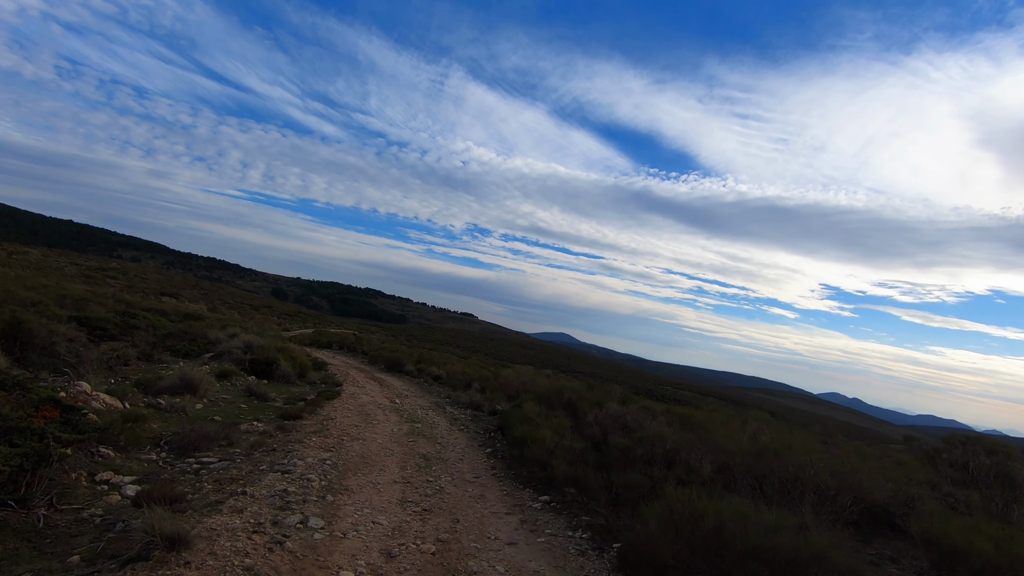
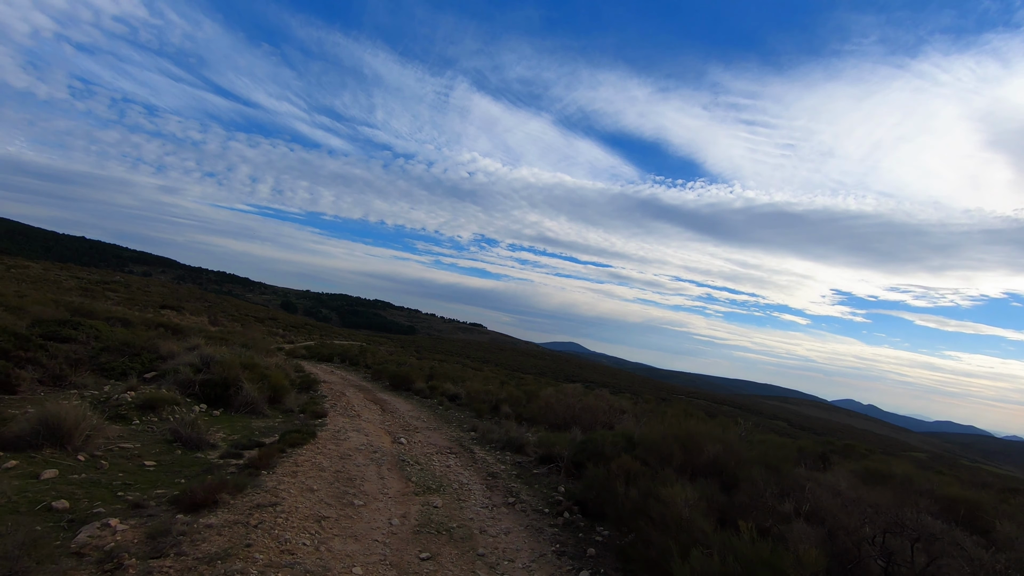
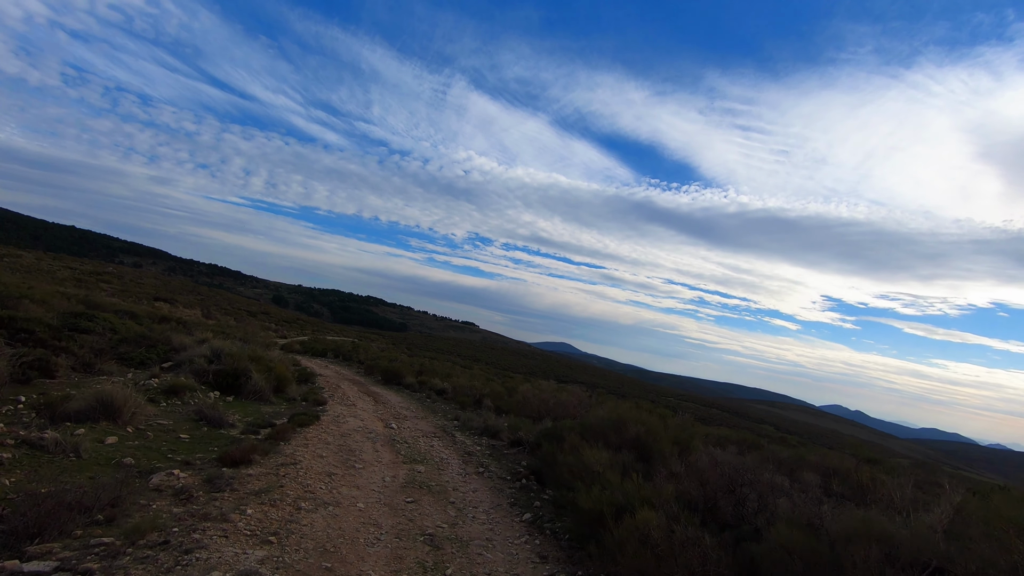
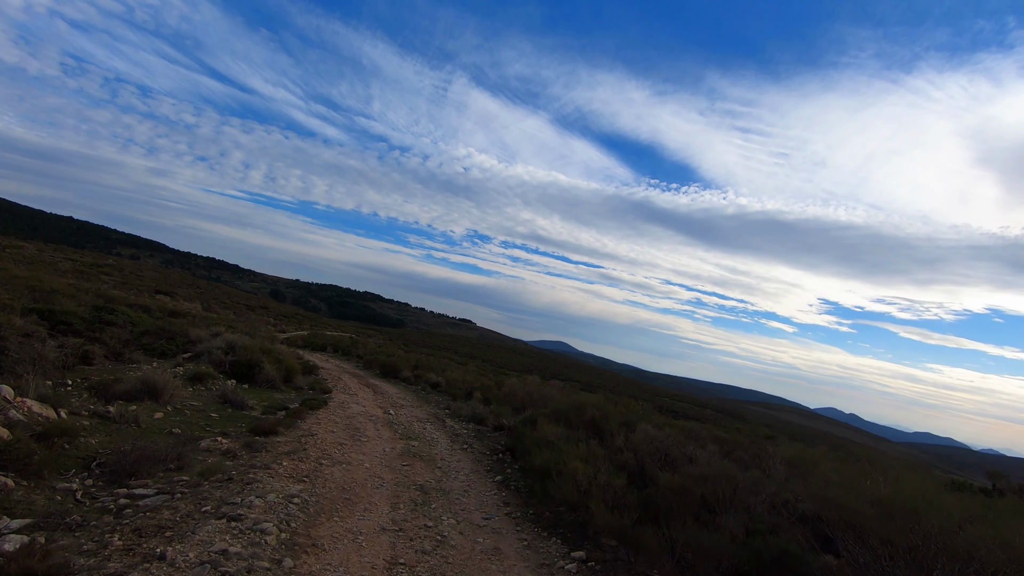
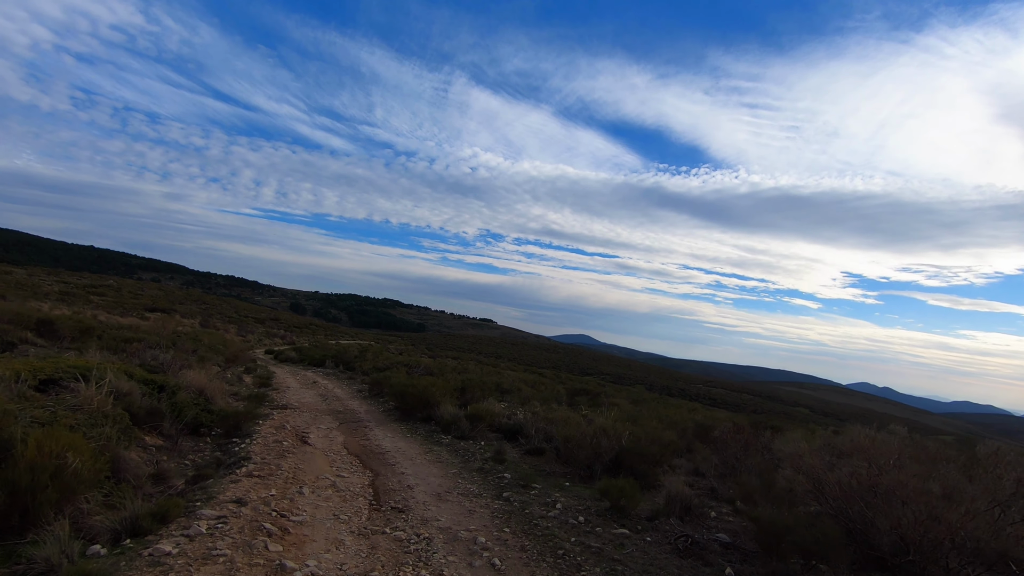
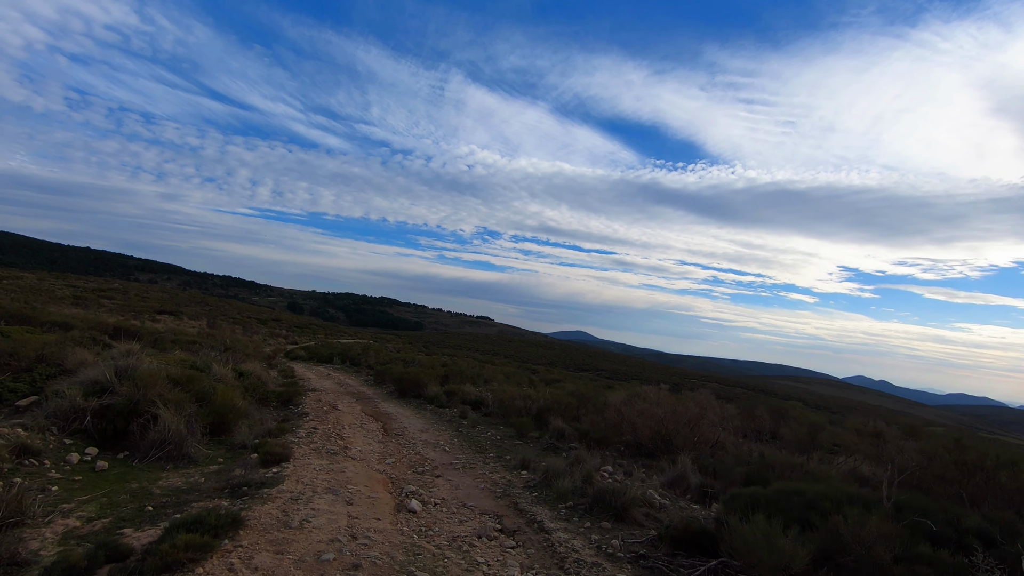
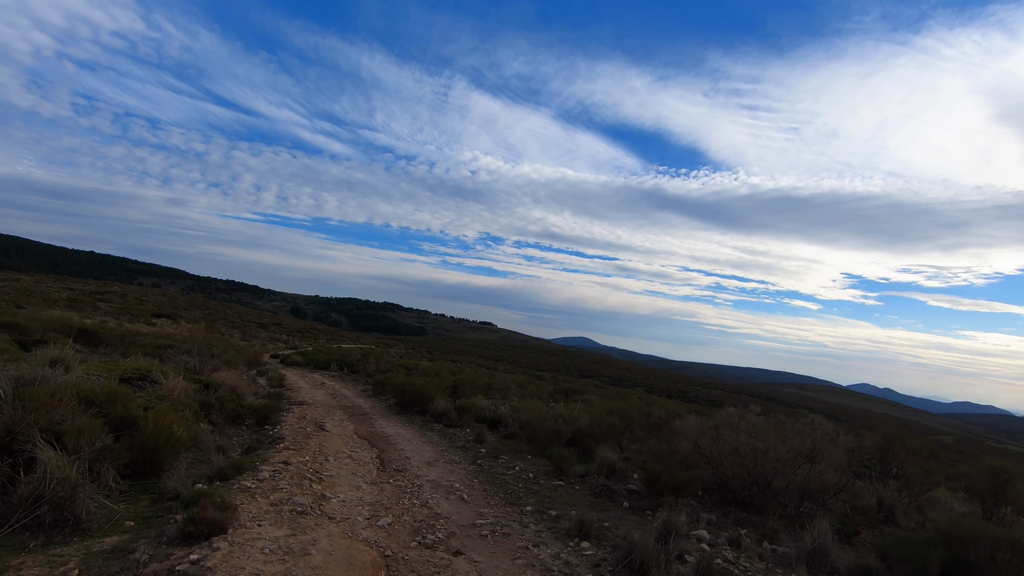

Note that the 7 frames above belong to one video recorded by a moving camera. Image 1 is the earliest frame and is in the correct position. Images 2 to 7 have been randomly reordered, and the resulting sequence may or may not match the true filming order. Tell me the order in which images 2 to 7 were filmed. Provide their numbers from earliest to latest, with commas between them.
4, 3, 2, 6, 7, 5
